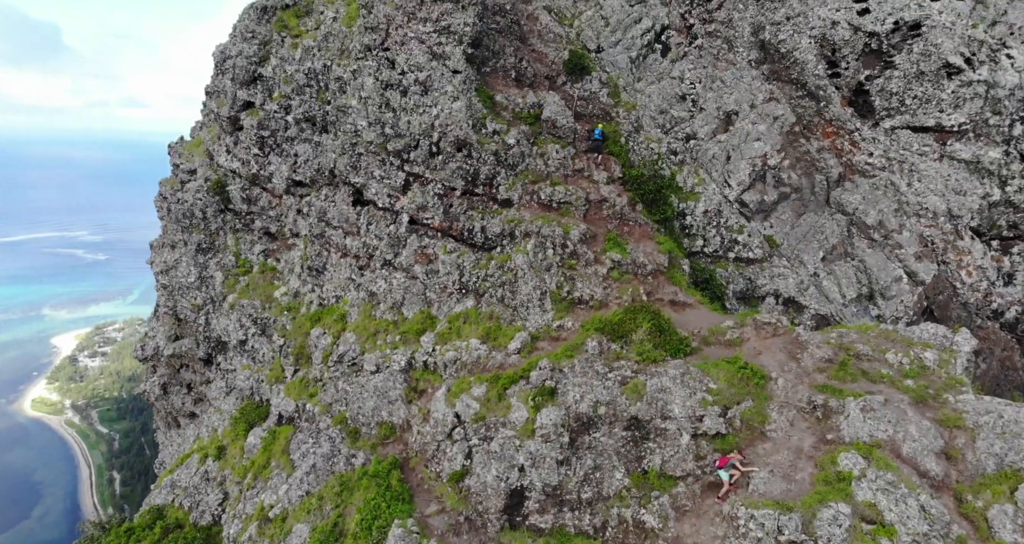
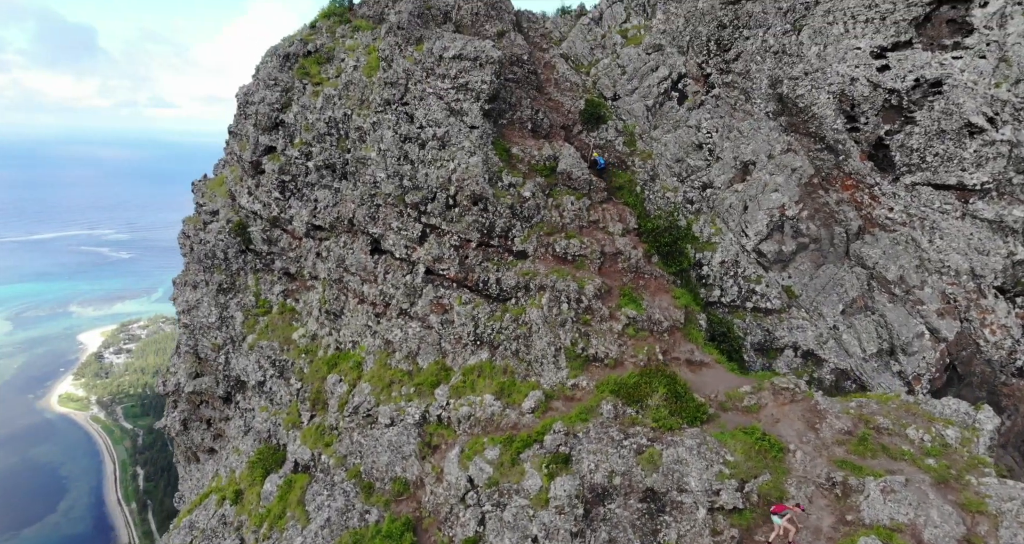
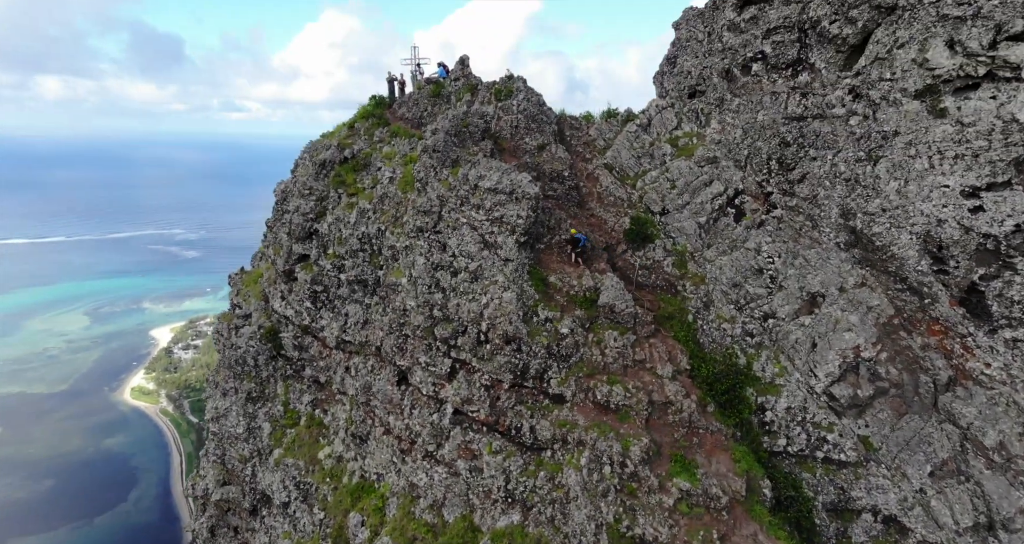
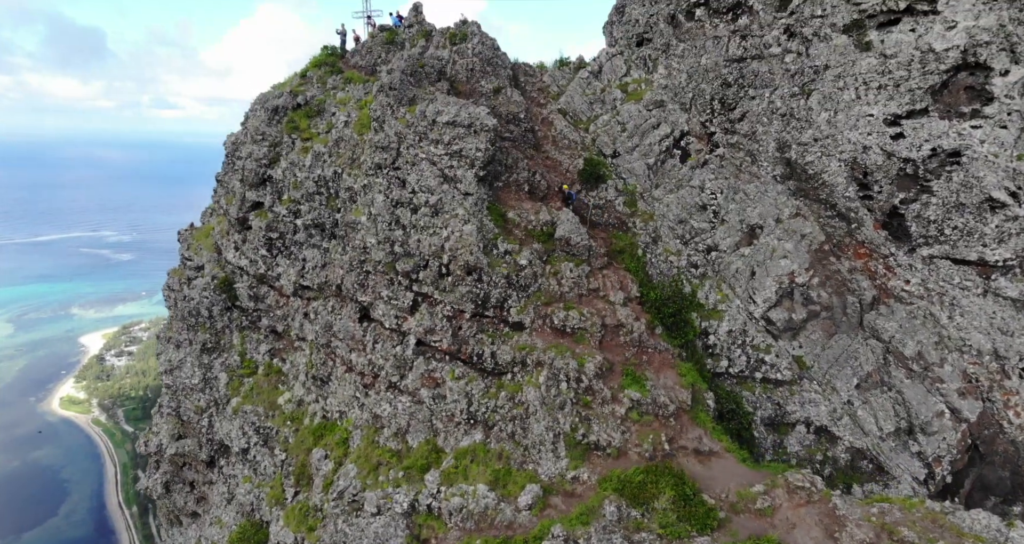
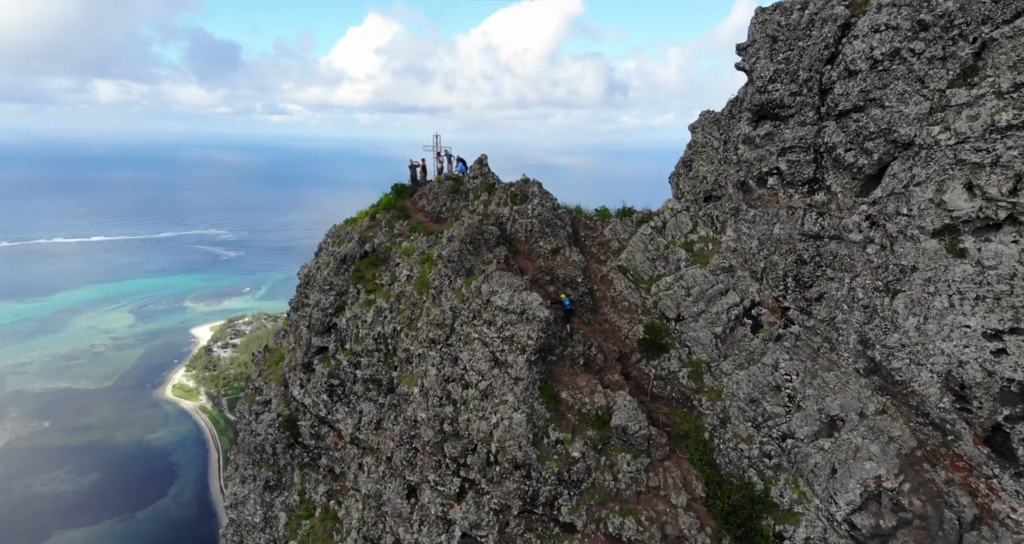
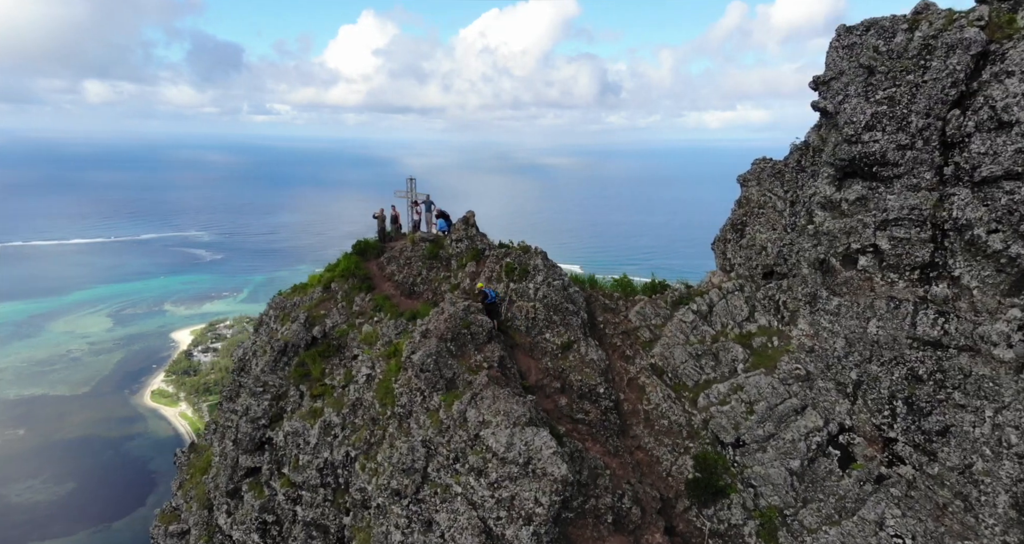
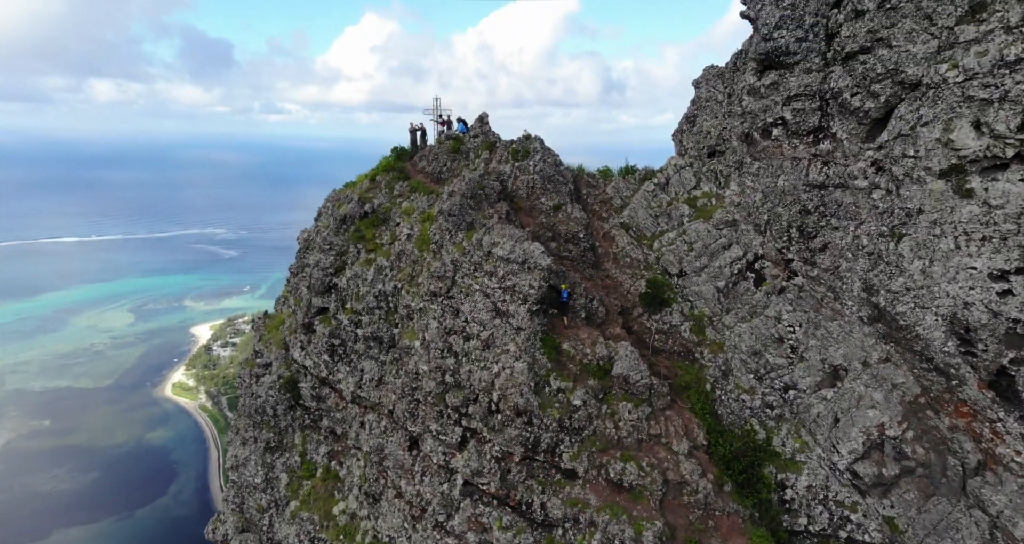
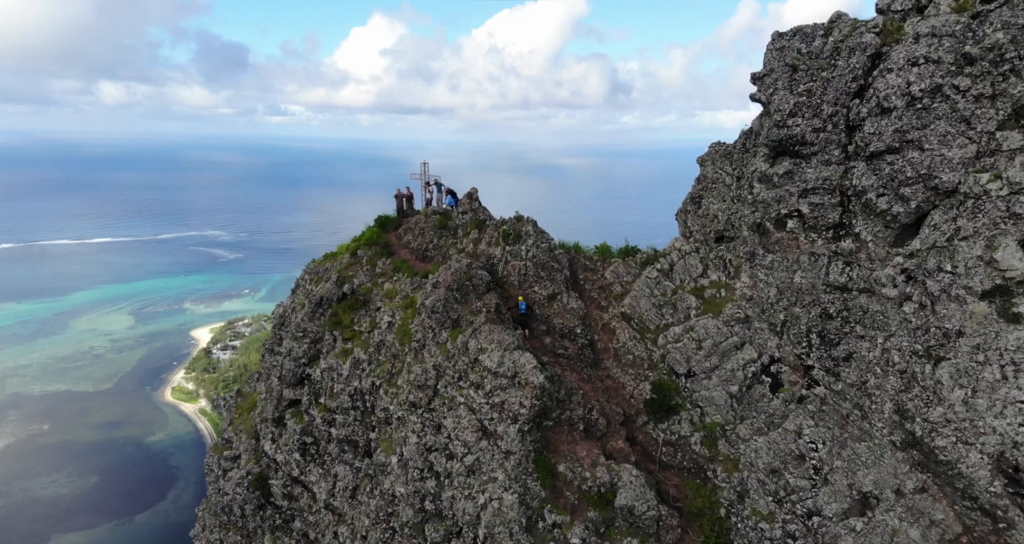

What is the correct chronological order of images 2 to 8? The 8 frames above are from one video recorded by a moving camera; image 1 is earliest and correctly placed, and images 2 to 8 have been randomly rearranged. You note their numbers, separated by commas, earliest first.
2, 4, 3, 7, 5, 8, 6
